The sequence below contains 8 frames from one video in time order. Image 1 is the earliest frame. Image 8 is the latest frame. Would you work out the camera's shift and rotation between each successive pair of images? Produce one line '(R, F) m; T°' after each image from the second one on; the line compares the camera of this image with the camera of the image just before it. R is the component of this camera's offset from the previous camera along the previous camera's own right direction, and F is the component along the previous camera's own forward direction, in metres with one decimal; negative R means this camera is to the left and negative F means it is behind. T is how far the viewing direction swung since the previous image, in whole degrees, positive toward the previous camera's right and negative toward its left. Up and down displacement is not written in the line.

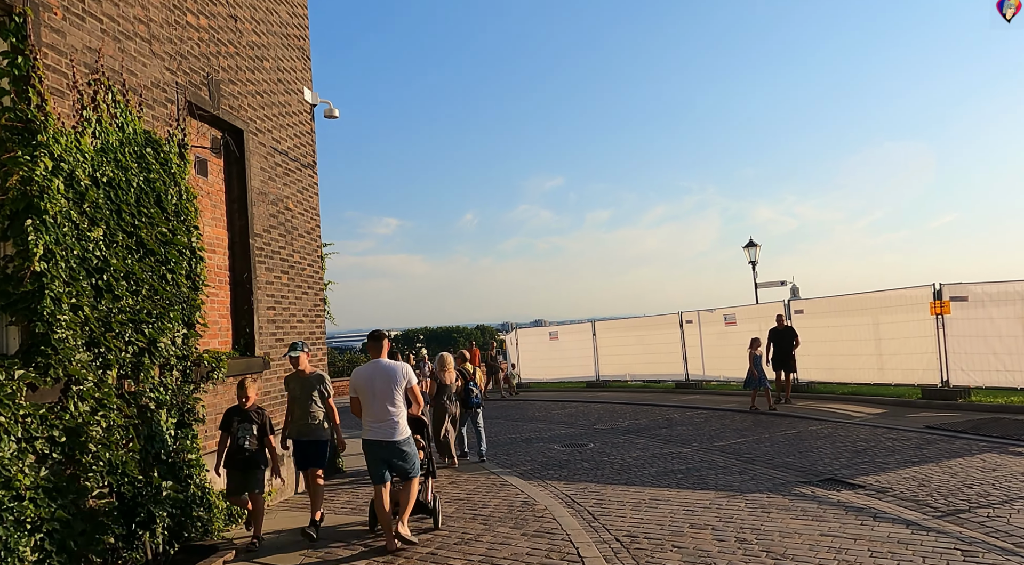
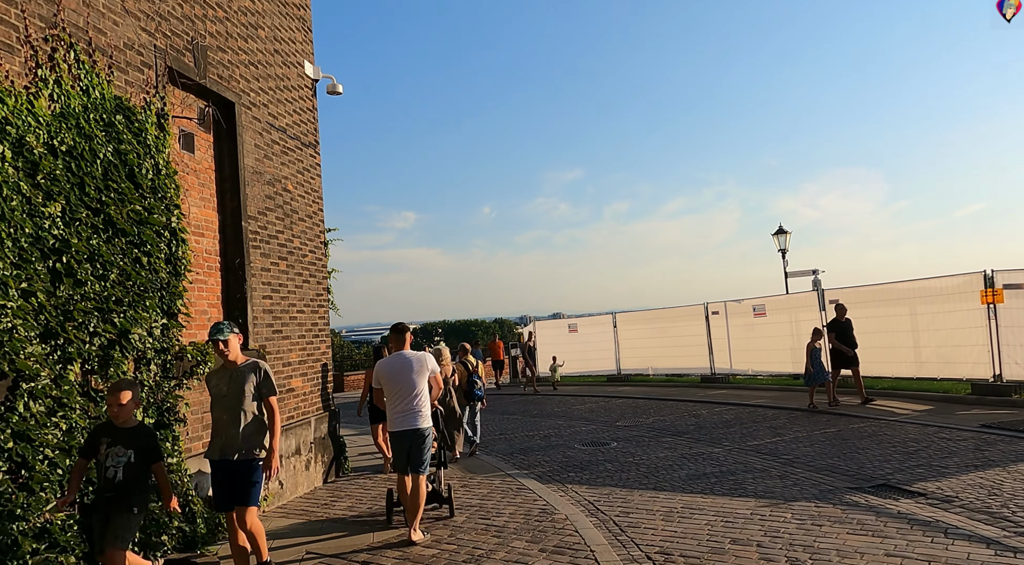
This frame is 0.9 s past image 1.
(0.0, +0.7) m; -1°
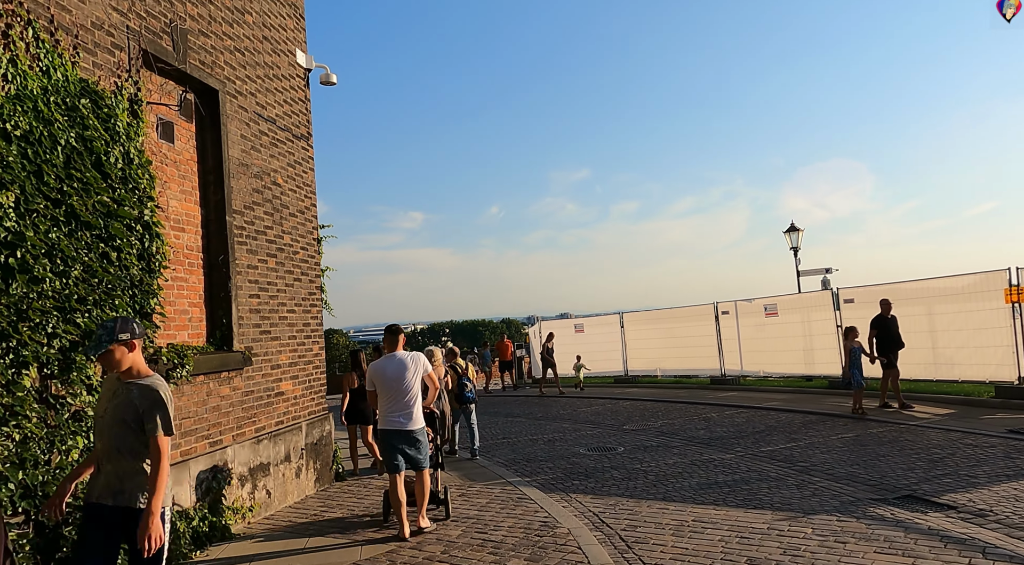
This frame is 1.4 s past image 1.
(+0.1, +0.4) m; -1°
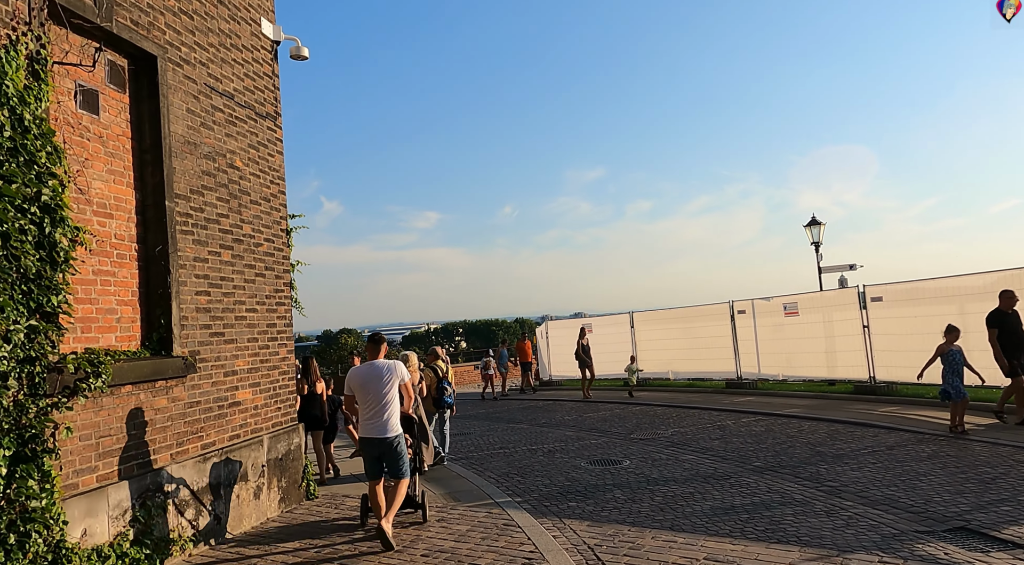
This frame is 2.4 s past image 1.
(+0.3, +0.9) m; -1°
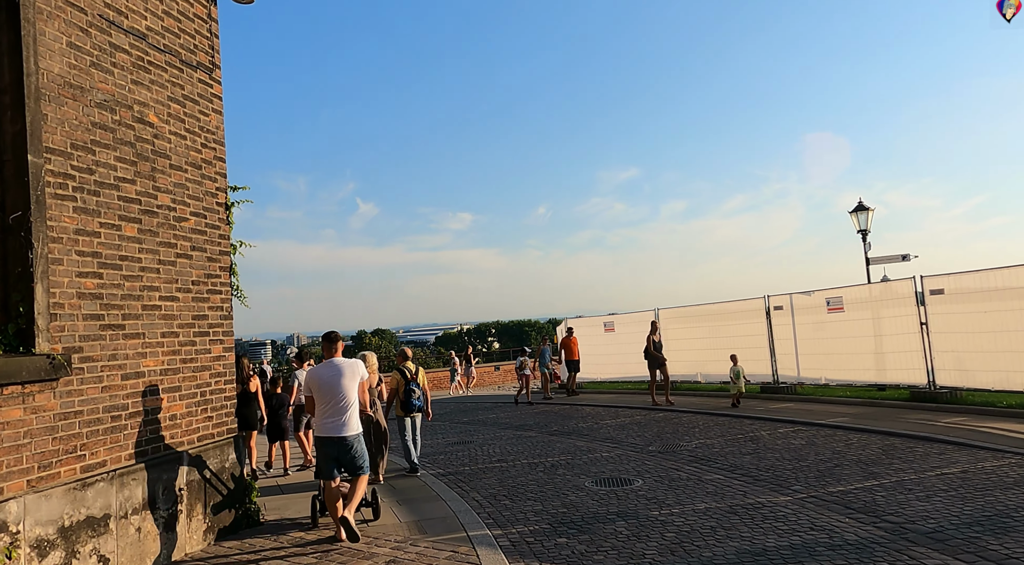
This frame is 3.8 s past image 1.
(+0.5, +1.4) m; -3°
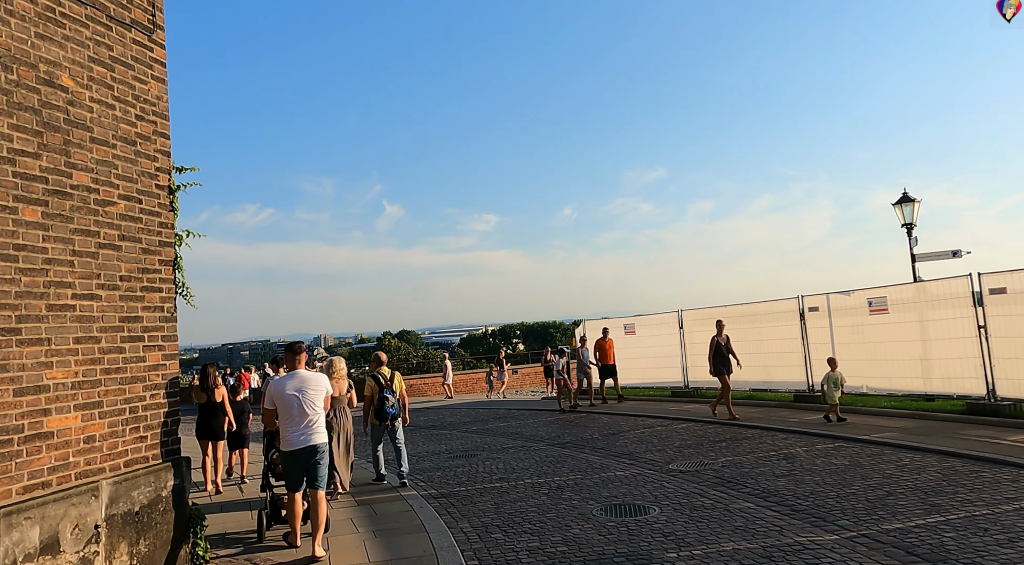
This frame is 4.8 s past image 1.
(+0.3, +1.1) m; -2°
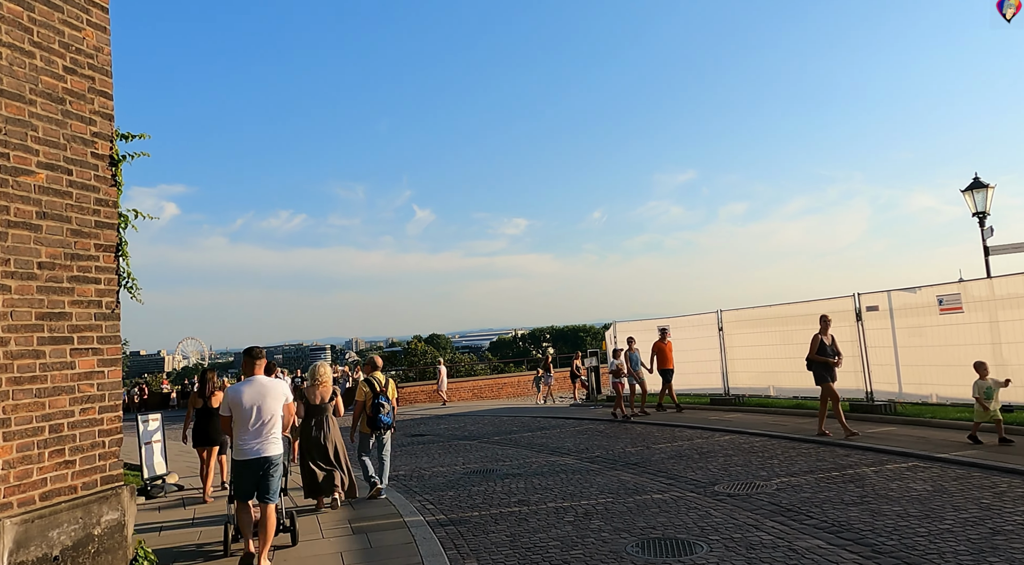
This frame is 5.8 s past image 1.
(+0.1, +1.1) m; -2°
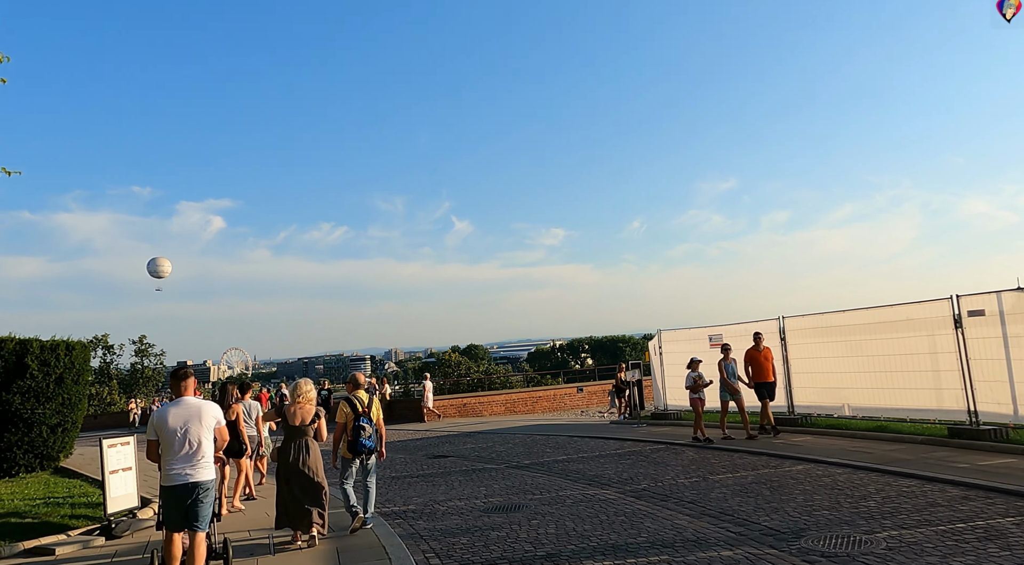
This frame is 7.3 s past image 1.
(+0.1, +1.7) m; -3°
